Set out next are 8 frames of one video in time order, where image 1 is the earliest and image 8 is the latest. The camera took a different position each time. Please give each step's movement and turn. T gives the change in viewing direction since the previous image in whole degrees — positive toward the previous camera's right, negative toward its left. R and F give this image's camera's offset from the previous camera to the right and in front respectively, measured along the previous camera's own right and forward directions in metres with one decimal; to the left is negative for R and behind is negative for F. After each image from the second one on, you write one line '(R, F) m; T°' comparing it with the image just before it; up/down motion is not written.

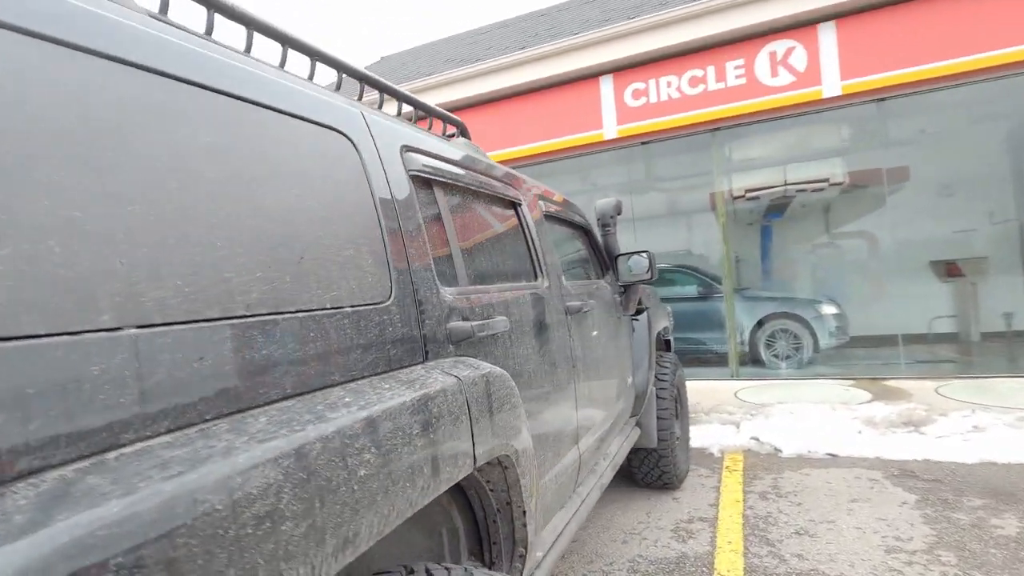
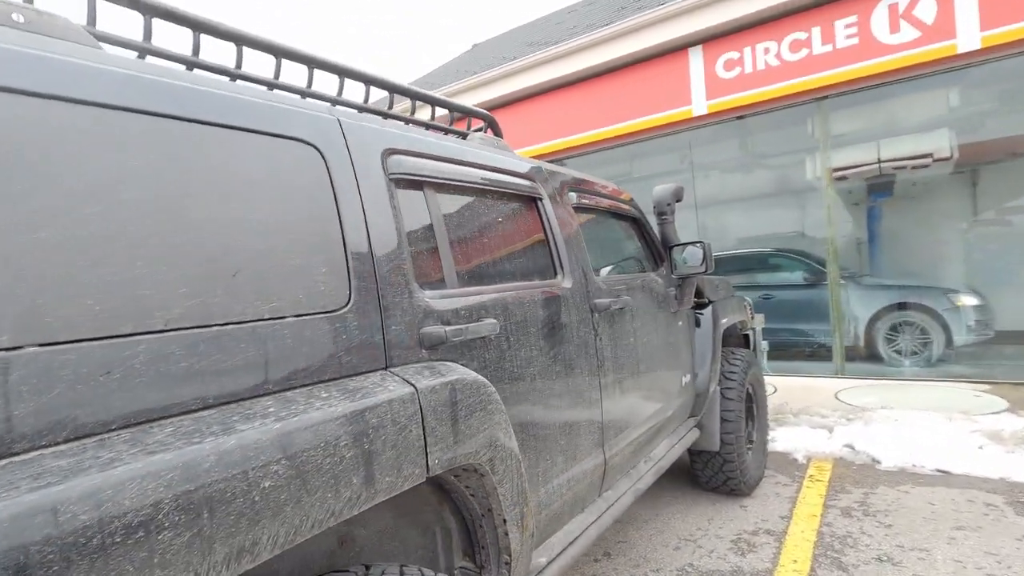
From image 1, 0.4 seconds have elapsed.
(+0.3, +0.1) m; -11°
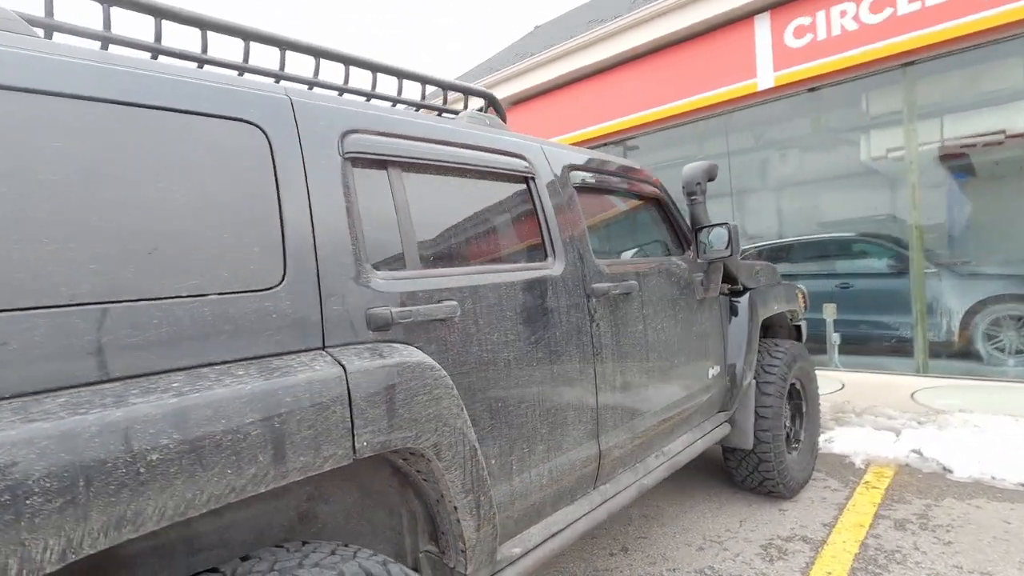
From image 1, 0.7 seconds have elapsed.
(+0.3, +0.1) m; -8°
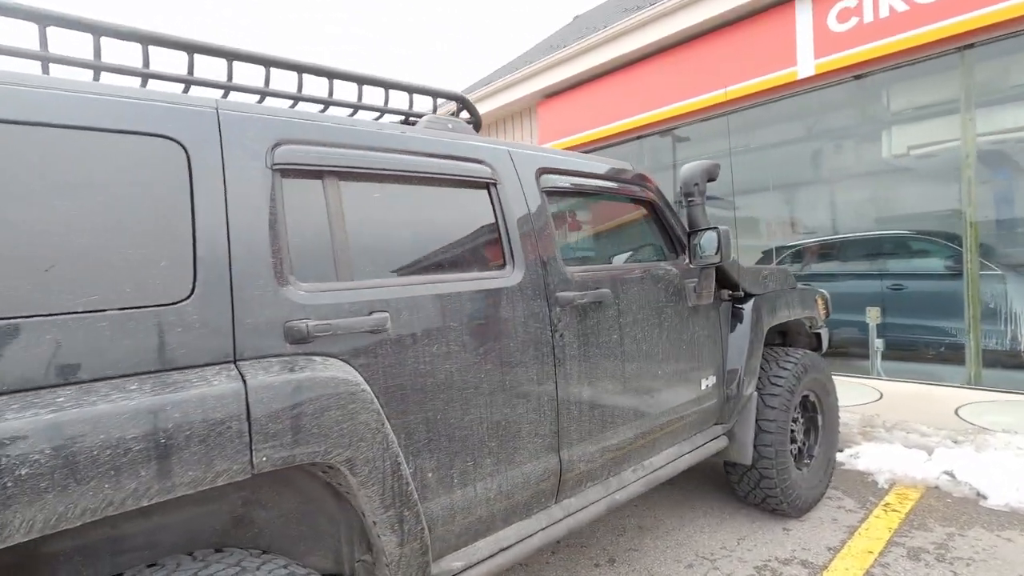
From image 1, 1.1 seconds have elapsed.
(+0.3, +0.1) m; -6°
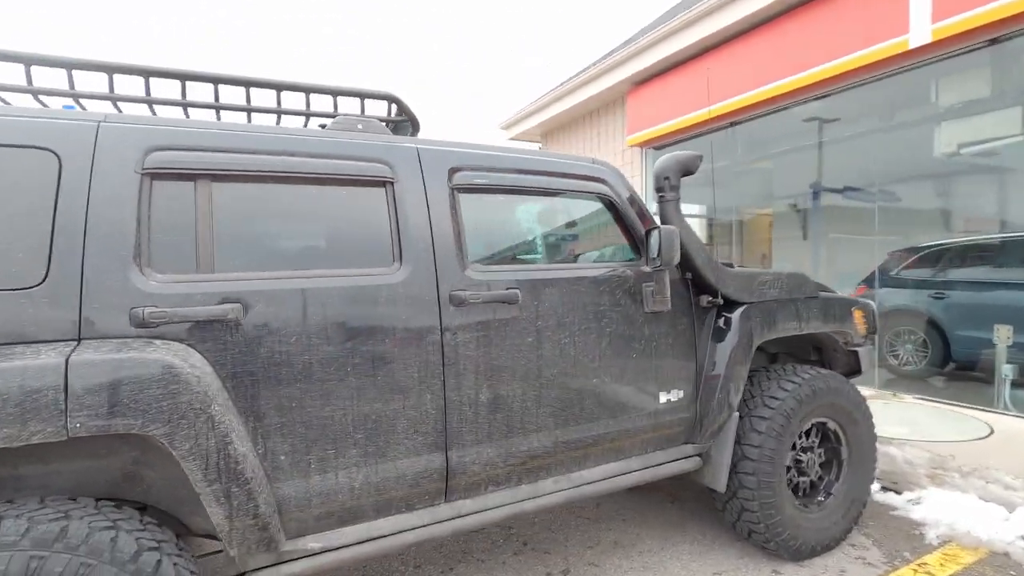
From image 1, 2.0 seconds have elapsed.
(+0.9, +0.1) m; -15°
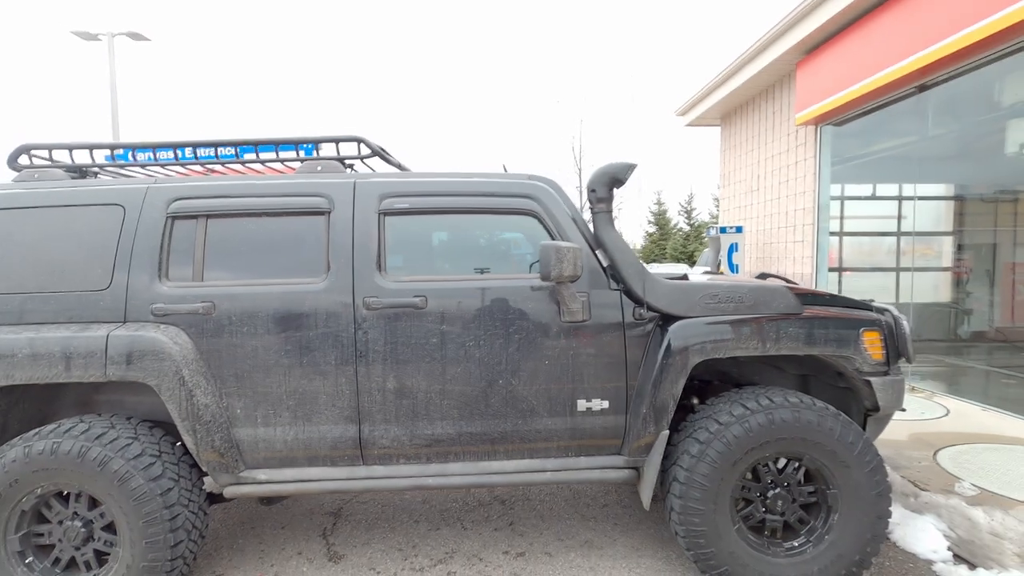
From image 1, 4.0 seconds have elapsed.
(+1.4, 0.0) m; -25°
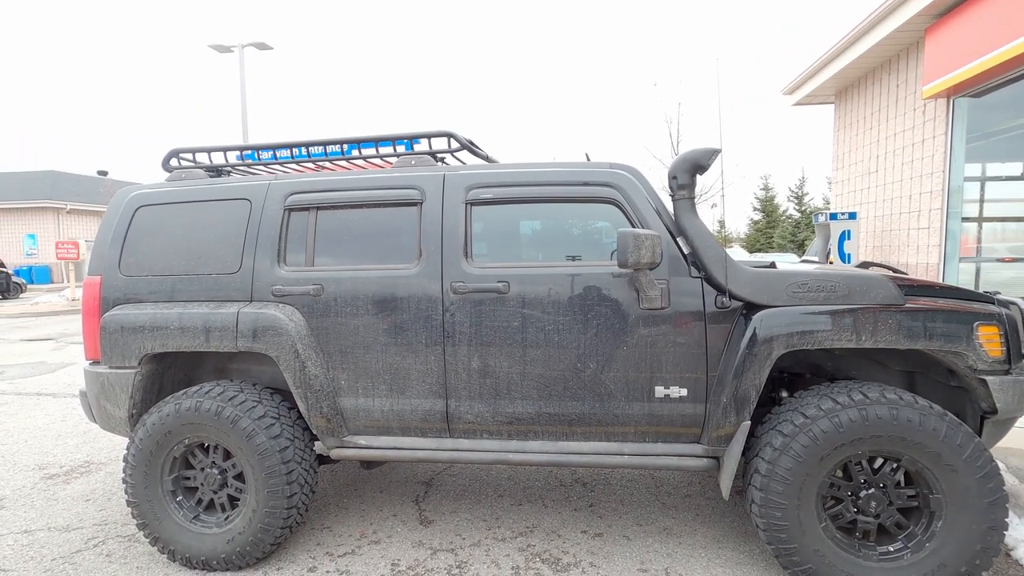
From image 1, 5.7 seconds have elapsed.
(+0.1, -0.1) m; -10°
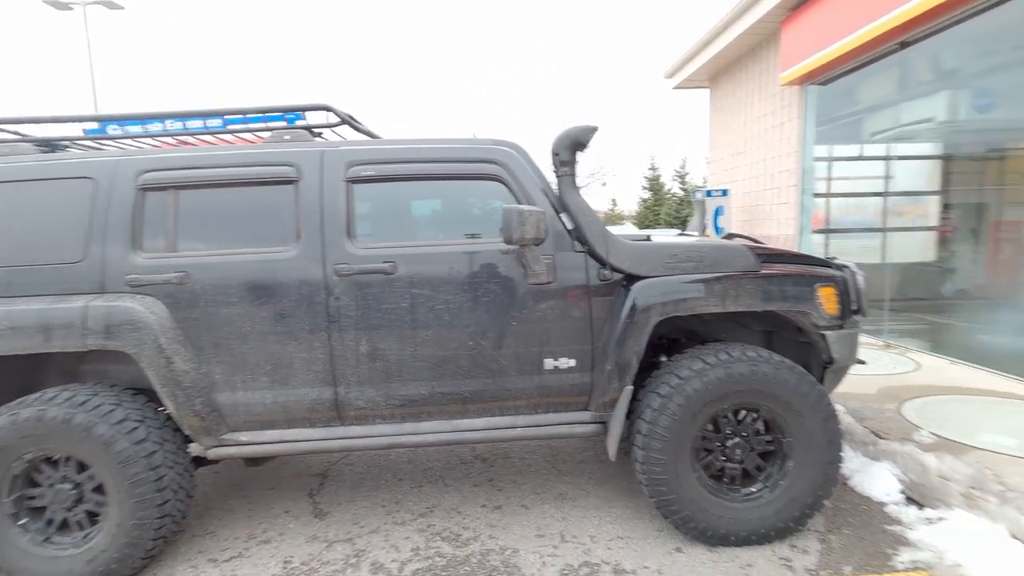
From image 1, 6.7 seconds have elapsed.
(+0.1, 0.0) m; +10°
